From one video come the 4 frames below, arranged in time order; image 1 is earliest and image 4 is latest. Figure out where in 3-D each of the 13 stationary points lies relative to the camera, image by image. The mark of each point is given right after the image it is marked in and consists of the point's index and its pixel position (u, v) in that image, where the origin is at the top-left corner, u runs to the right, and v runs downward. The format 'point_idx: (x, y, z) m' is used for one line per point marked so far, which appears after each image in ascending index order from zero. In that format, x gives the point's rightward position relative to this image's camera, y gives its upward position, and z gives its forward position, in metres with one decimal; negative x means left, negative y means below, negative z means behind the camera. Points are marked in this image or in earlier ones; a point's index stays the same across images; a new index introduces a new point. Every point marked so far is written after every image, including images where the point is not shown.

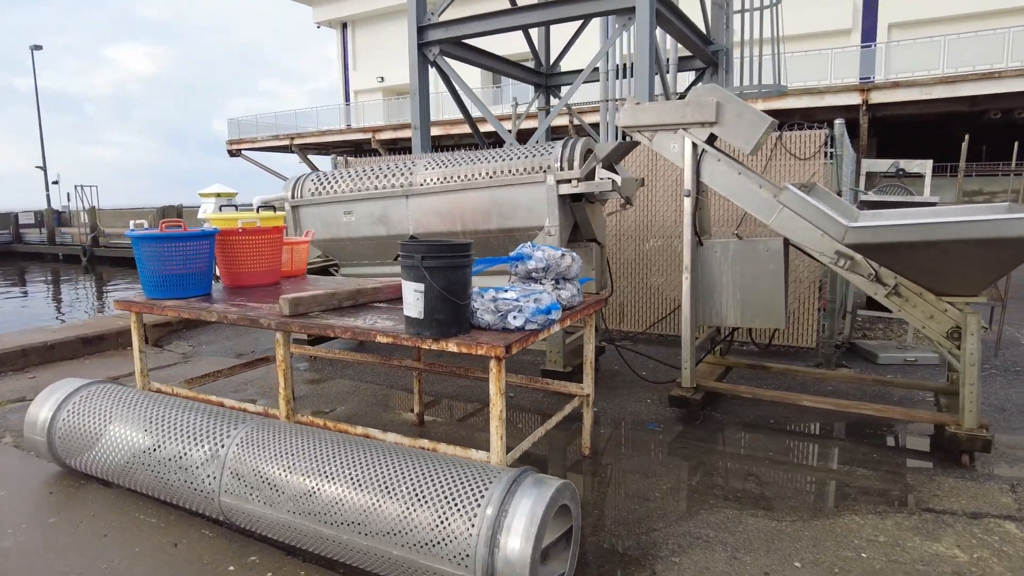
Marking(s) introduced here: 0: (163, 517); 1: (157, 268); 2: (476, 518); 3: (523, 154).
0: (-1.5, -1.0, +2.7) m
1: (-1.8, +0.1, +3.3) m
2: (-0.1, -0.7, +2.0) m
3: (+0.1, +0.9, +4.2) m
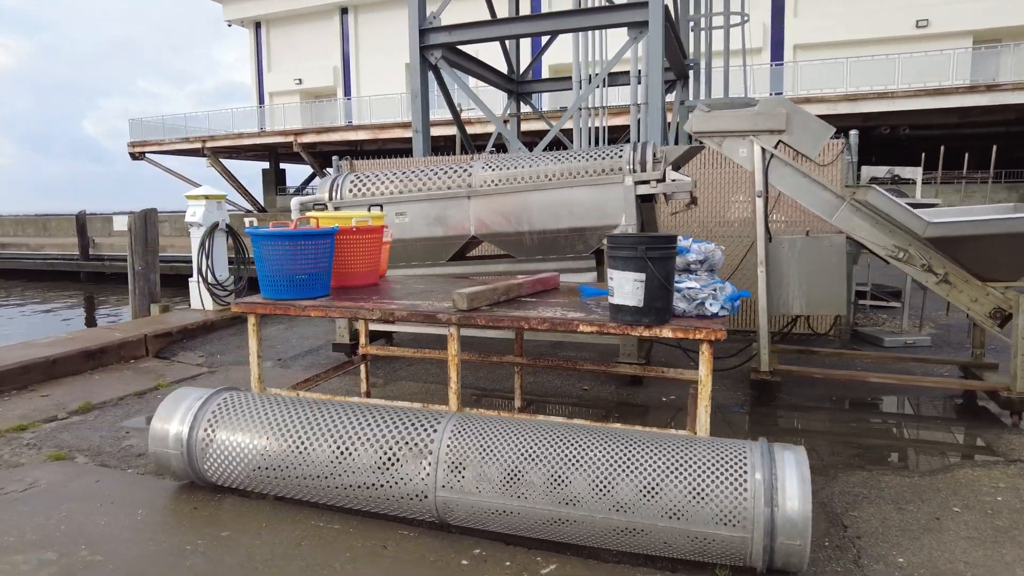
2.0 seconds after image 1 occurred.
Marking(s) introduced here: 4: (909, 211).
0: (-0.7, -1.0, +2.6) m
1: (-1.1, +0.1, +3.2) m
2: (+0.8, -0.7, +2.2) m
3: (+0.6, +0.9, +4.4) m
4: (+2.3, +0.4, +3.7) m
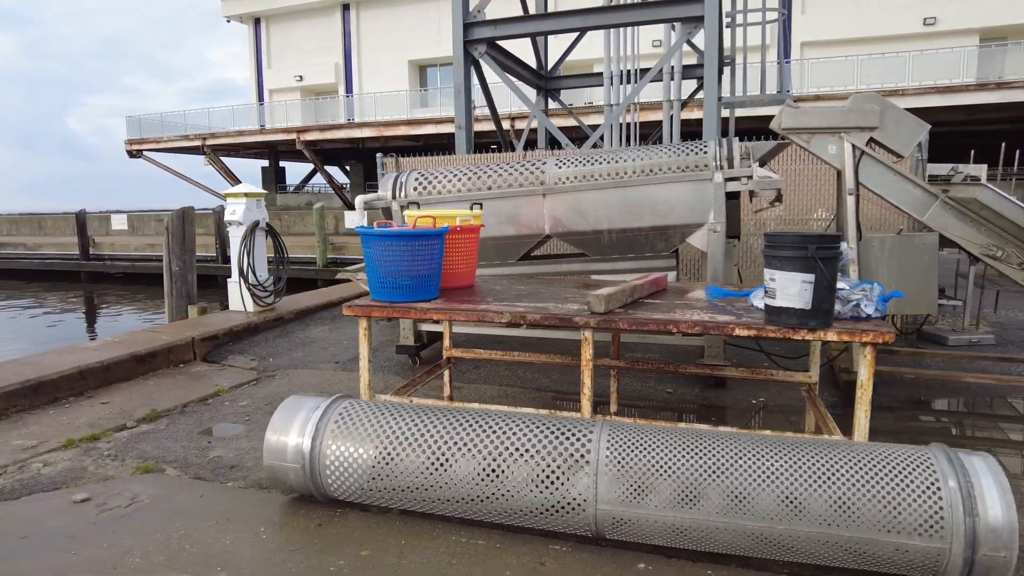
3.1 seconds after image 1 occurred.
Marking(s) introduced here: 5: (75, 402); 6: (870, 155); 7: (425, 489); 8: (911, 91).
0: (-0.1, -1.0, +2.5) m
1: (-0.6, +0.1, +3.0) m
2: (+1.4, -0.7, +2.1) m
3: (+1.1, +0.9, +4.3) m
4: (+2.9, +0.5, +3.6) m
5: (-3.0, -0.8, +4.3) m
6: (+2.3, +0.8, +4.0) m
7: (-0.4, -0.8, +2.6) m
8: (+9.5, +4.7, +15.1) m
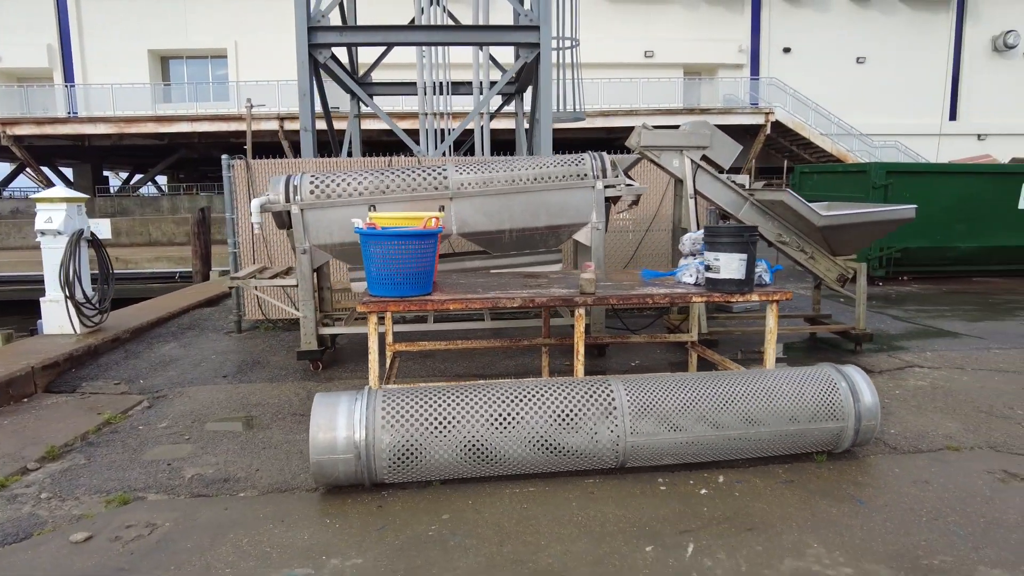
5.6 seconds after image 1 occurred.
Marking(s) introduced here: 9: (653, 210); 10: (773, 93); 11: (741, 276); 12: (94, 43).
0: (+0.1, -0.9, +3.0) m
1: (-0.6, +0.1, +3.3) m
2: (+1.6, -0.5, +3.2) m
3: (+0.4, +1.0, +5.1) m
4: (+2.3, +0.7, +5.2) m
5: (-3.3, -0.9, +3.6) m
6: (+1.6, +1.0, +5.3) m
7: (-0.2, -0.8, +2.9) m
8: (+3.7, +5.1, +18.3) m
9: (+1.5, +0.9, +7.0) m
10: (+7.6, +5.7, +18.5) m
11: (+1.2, +0.1, +3.3) m
12: (-12.6, +7.4, +19.1) m
